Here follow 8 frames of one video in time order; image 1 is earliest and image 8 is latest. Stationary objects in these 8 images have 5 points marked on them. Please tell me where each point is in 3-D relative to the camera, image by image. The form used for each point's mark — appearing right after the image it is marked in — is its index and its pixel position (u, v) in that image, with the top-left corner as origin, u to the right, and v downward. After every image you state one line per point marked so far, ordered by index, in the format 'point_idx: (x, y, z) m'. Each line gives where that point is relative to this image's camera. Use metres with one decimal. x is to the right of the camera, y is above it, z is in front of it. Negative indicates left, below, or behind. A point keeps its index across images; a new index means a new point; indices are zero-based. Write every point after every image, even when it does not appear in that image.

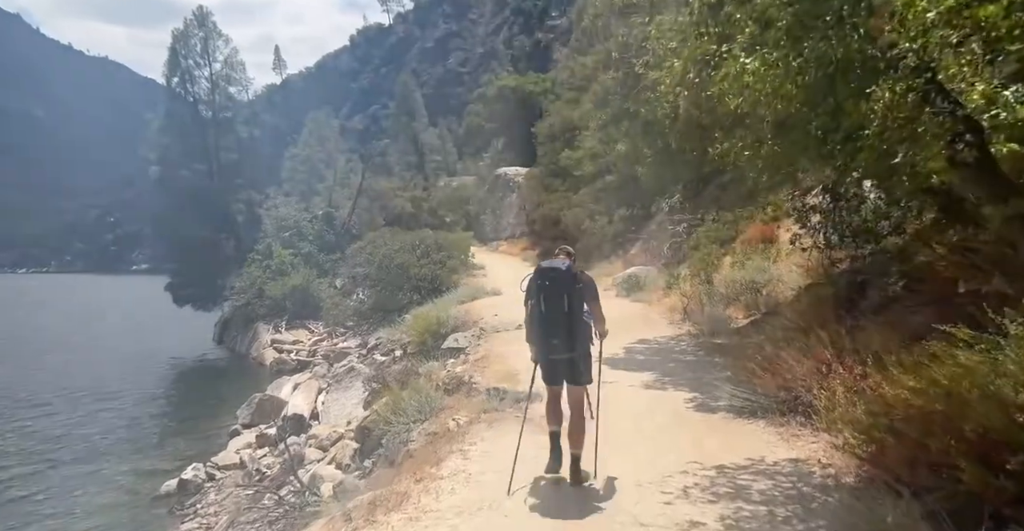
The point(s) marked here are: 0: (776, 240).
0: (+5.7, +0.5, +14.7) m
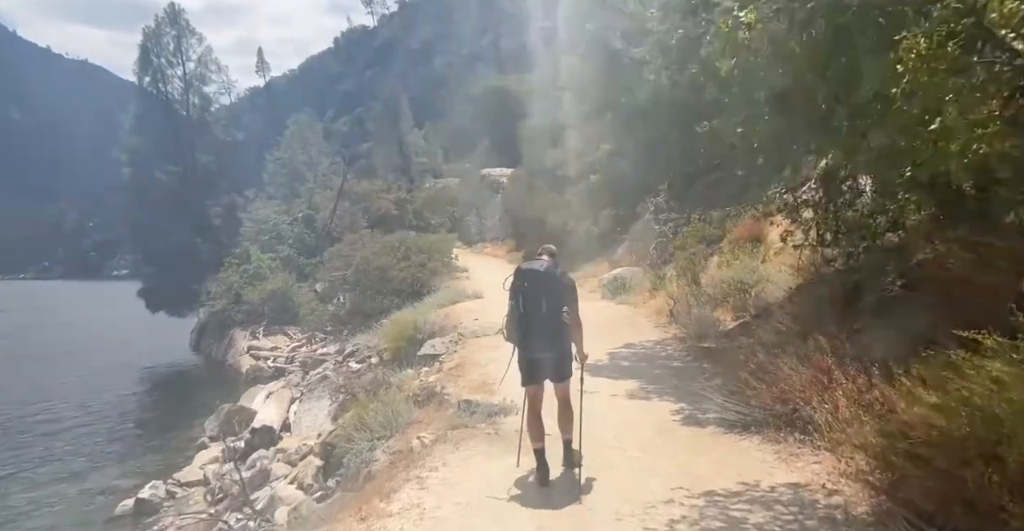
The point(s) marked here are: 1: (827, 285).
0: (+5.3, +0.5, +14.2) m
1: (+4.2, -0.3, +9.1) m
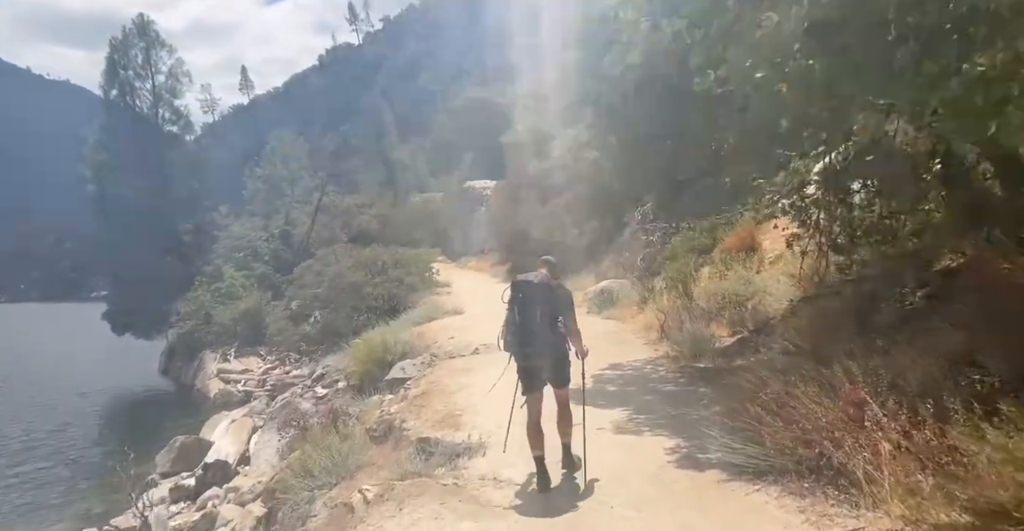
0: (+4.8, +0.3, +13.2) m
1: (+3.9, -0.4, +8.0) m
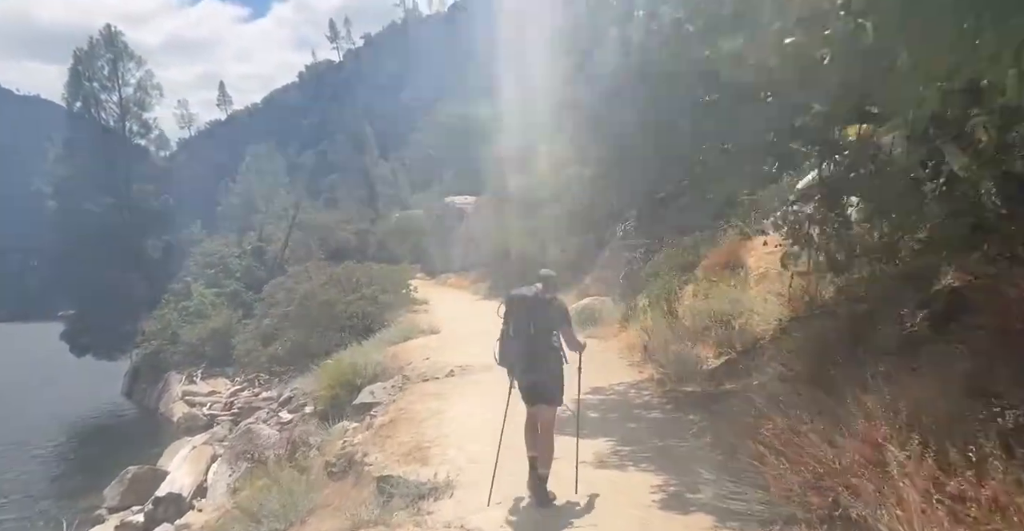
0: (+4.4, 0.0, +12.7) m
1: (+3.6, -0.6, +7.5) m
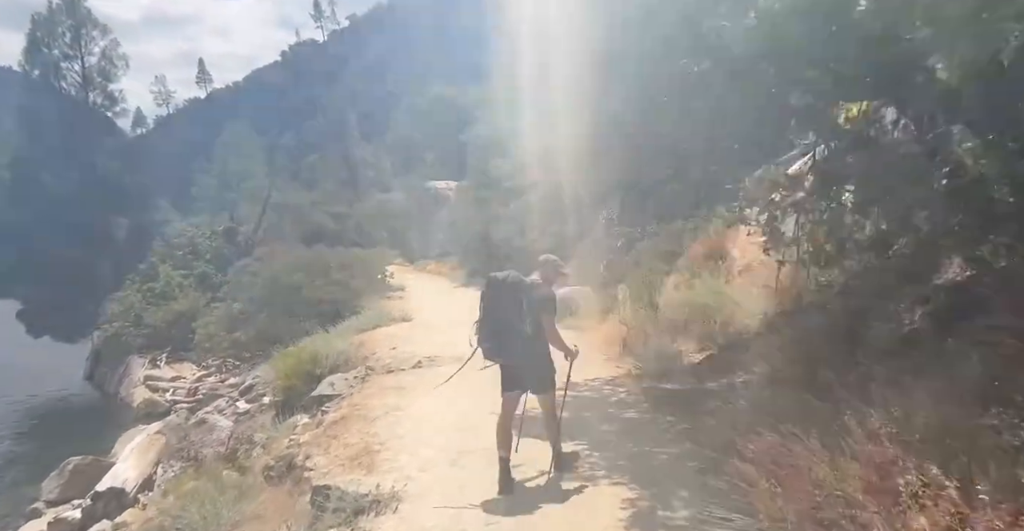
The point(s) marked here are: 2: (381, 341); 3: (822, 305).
0: (+3.9, +0.2, +12.1) m
1: (+3.2, -0.5, +6.9) m
2: (-2.7, -1.5, +13.5) m
3: (+3.3, -0.4, +7.1) m
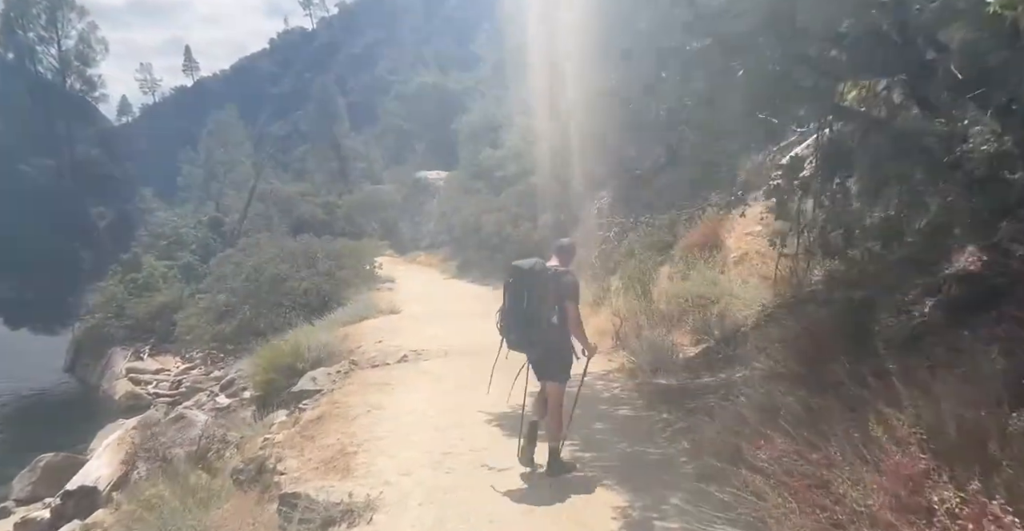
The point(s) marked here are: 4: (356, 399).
0: (+3.7, +0.3, +11.7) m
1: (+3.1, -0.4, +6.6) m
2: (-2.9, -1.3, +13.1) m
3: (+3.2, -0.3, +6.8) m
4: (-1.8, -1.5, +7.7) m
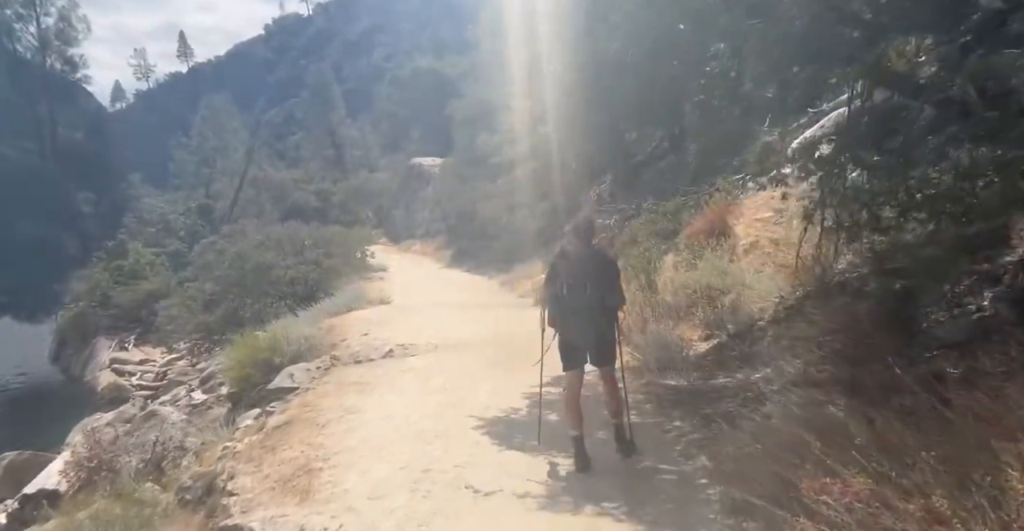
0: (+3.6, +0.5, +10.9) m
1: (+3.0, -0.3, +5.7) m
2: (-3.0, -1.1, +12.3) m
3: (+3.1, -0.2, +5.9) m
4: (-1.9, -1.4, +6.9) m
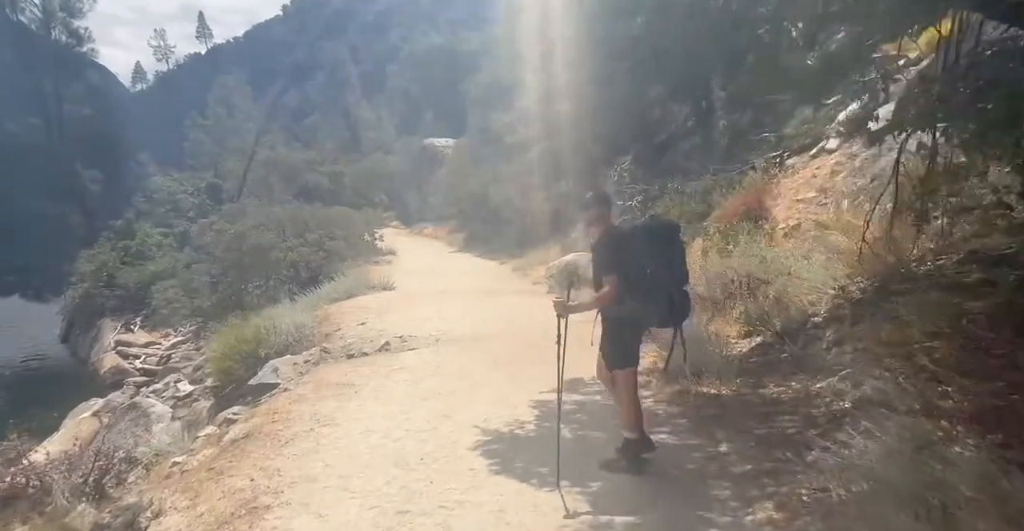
0: (+3.8, +0.7, +9.7) m
1: (+3.1, -0.2, +4.5) m
2: (-2.7, -0.8, +11.3) m
3: (+3.2, -0.1, +4.7) m
4: (-1.8, -1.2, +5.8) m
